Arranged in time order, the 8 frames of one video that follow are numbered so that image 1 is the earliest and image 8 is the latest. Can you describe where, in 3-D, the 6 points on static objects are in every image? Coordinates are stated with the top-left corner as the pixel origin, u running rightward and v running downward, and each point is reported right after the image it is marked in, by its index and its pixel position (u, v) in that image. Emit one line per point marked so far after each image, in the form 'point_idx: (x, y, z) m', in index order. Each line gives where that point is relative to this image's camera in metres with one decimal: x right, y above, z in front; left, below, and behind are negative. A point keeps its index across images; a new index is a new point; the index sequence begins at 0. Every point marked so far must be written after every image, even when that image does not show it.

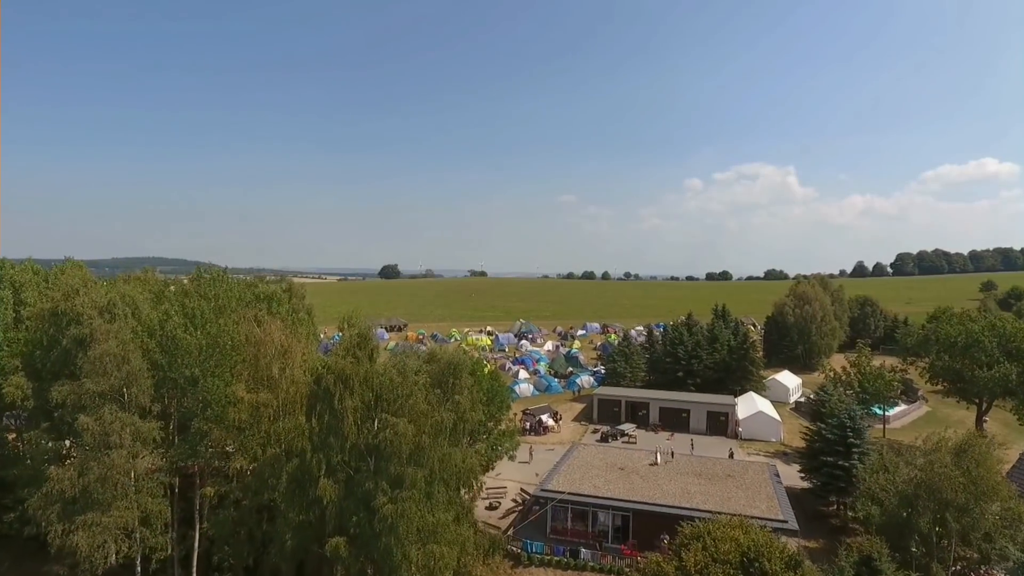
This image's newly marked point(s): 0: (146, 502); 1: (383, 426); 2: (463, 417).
0: (-11.8, -6.9, +17.4) m
1: (-3.7, -4.0, +15.5) m
2: (-1.5, -4.0, +16.6) m
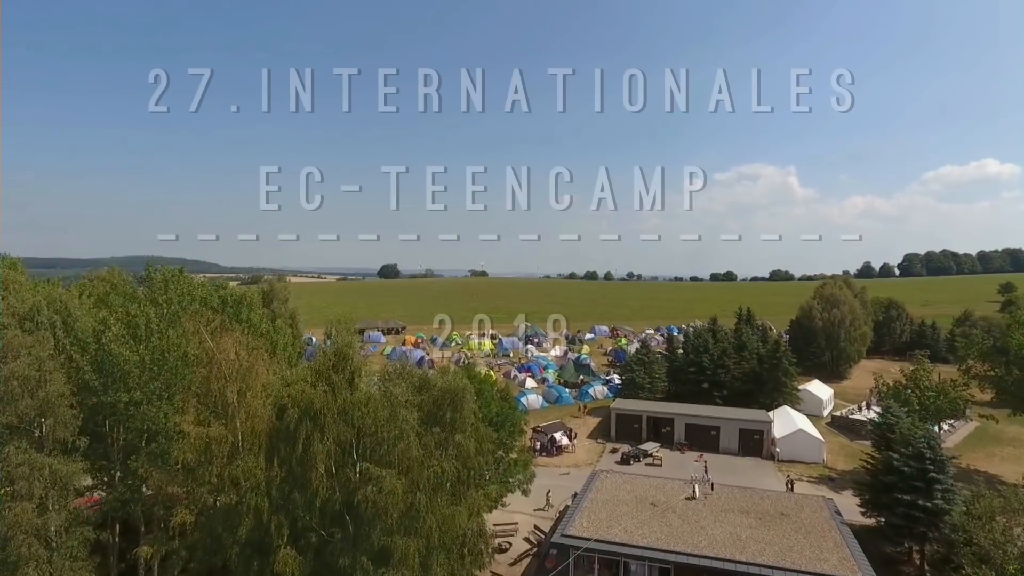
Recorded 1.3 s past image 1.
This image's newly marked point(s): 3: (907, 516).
0: (-11.3, -7.0, +13.6) m
1: (-3.2, -4.1, +11.6) m
2: (-1.0, -4.1, +12.8) m
3: (+14.2, -8.2, +19.5) m
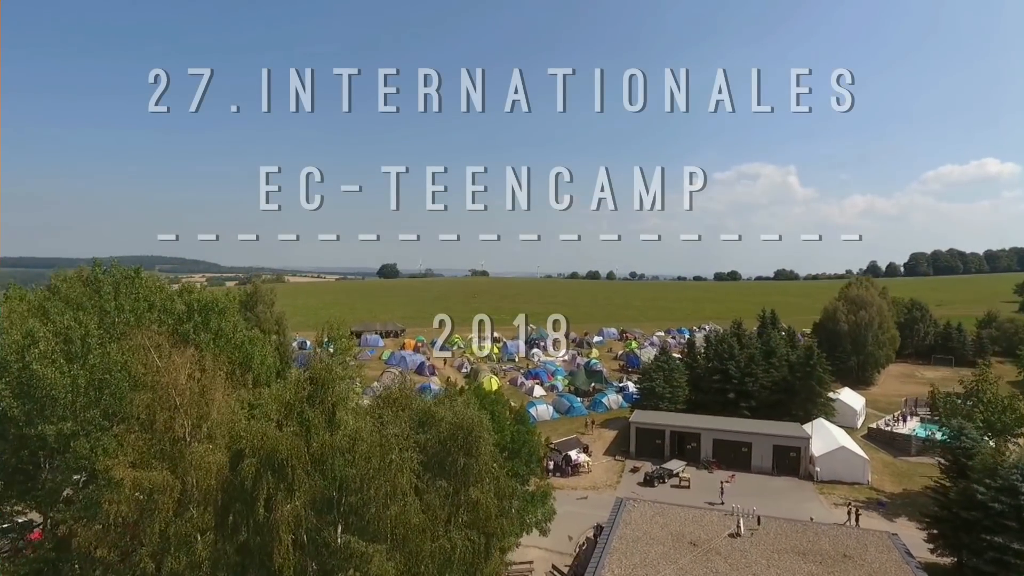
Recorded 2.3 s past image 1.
0: (-10.8, -7.1, +10.6) m
1: (-2.6, -4.2, +8.6) m
2: (-0.5, -4.2, +9.7) m
3: (+14.8, -8.3, +16.4) m
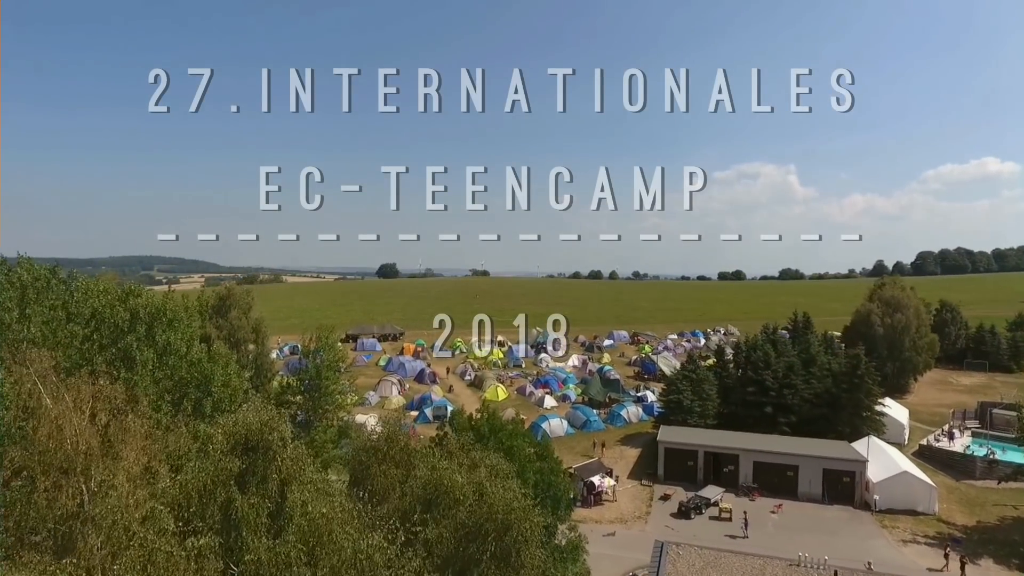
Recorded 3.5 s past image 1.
0: (-10.1, -7.2, +7.0) m
1: (-2.0, -4.3, +5.0) m
2: (+0.2, -4.3, +6.1) m
3: (+15.4, -8.4, +12.9) m
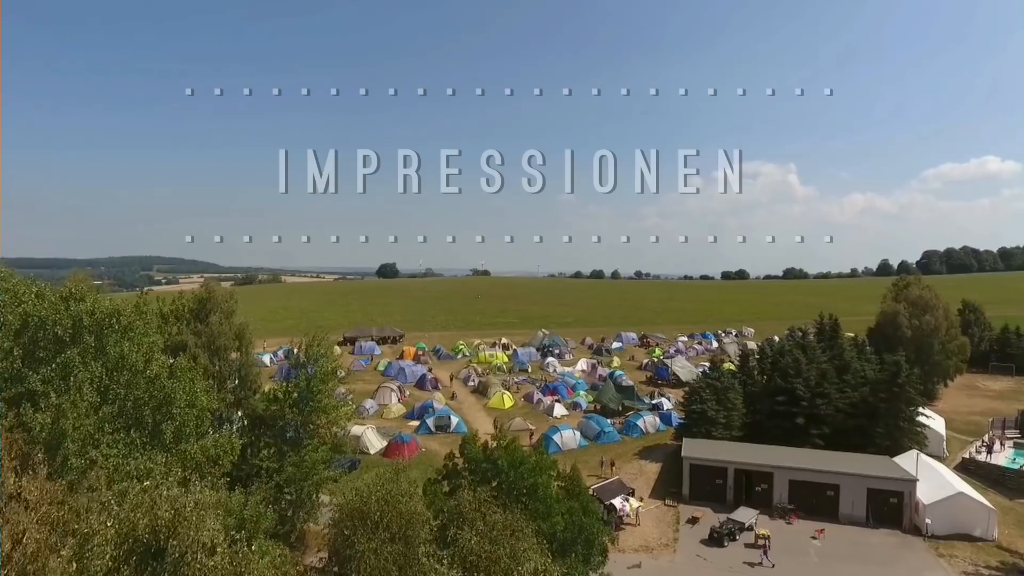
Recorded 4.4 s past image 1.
0: (-9.7, -7.3, +4.6) m
1: (-1.6, -4.4, +2.6) m
2: (+0.6, -4.4, +3.7) m
3: (+15.9, -8.4, +10.5) m
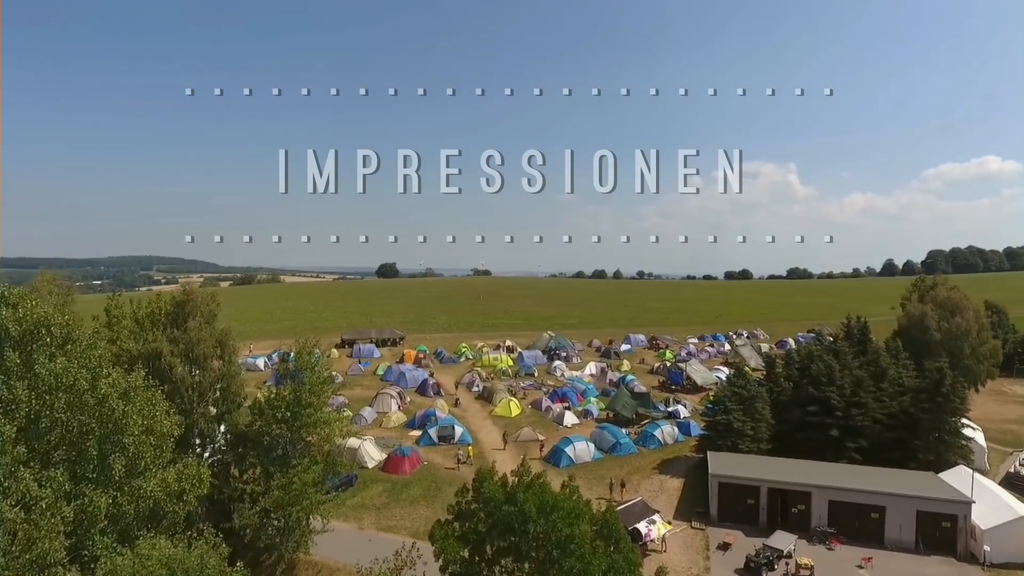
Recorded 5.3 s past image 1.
0: (-9.2, -7.4, +2.4) m
1: (-1.1, -4.4, +0.4) m
2: (+1.1, -4.4, +1.6) m
3: (+16.3, -8.4, +8.3) m
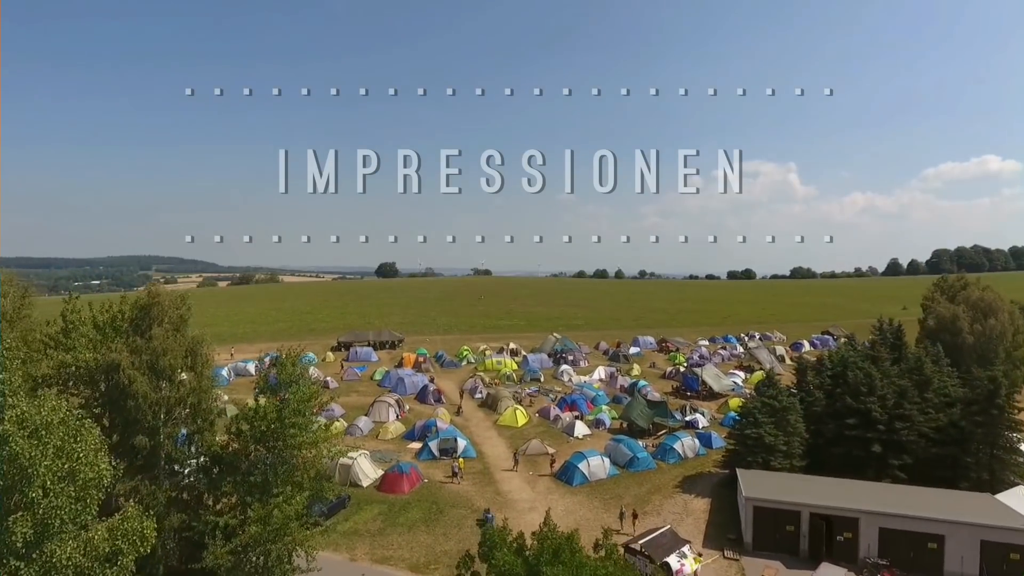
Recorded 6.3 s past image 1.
0: (-8.8, -7.4, 0.0) m
1: (-0.7, -4.5, -2.0) m
2: (+1.5, -4.5, -0.8) m
3: (+16.7, -8.5, +5.9) m
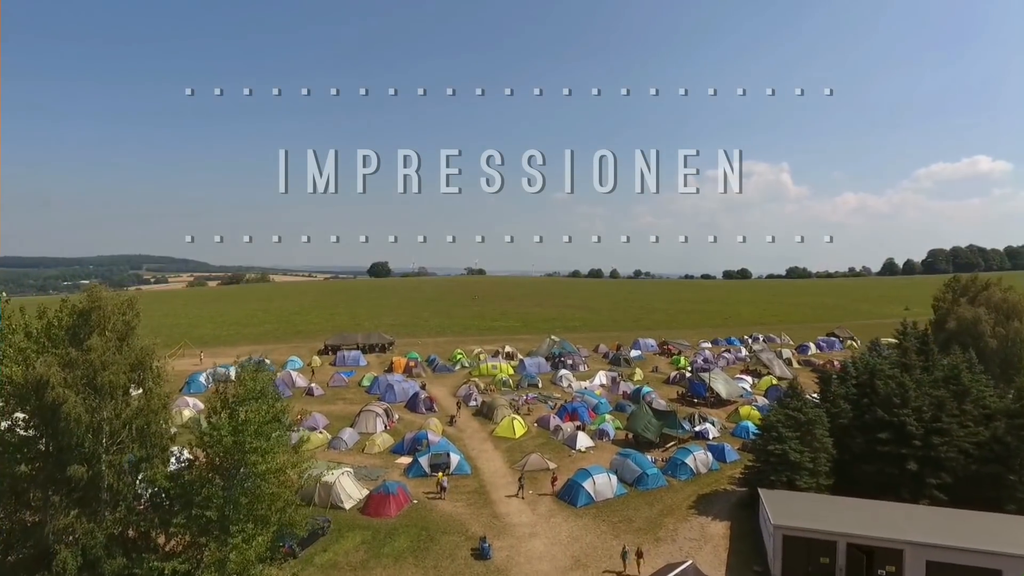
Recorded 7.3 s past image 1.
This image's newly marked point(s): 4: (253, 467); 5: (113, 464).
0: (-8.6, -7.5, -2.4) m
1: (-0.5, -4.6, -4.3) m
2: (+1.7, -4.6, -3.1) m
3: (+16.9, -8.6, +3.8) m
4: (-6.6, -4.5, +13.9) m
5: (-10.3, -4.6, +14.0) m
